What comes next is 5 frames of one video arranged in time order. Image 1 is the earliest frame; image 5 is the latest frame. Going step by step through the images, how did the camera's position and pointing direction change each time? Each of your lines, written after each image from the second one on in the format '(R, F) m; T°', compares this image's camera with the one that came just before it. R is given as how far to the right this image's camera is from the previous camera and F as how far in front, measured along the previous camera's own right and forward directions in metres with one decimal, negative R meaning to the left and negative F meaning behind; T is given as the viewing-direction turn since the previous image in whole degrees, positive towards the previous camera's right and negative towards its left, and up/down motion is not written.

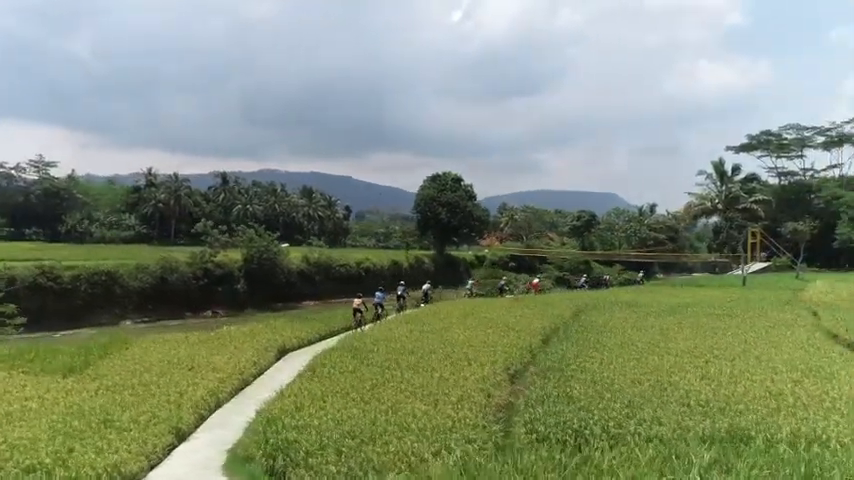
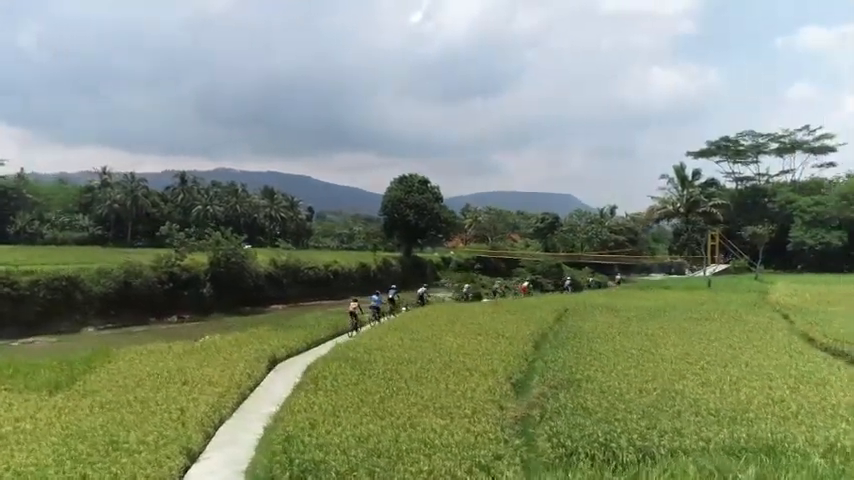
(-0.9, +0.1) m; +4°
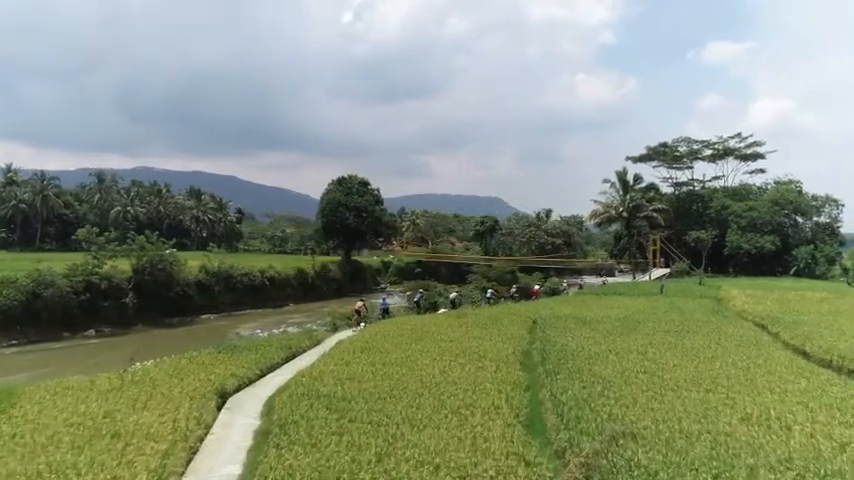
(-1.1, +2.2) m; +6°
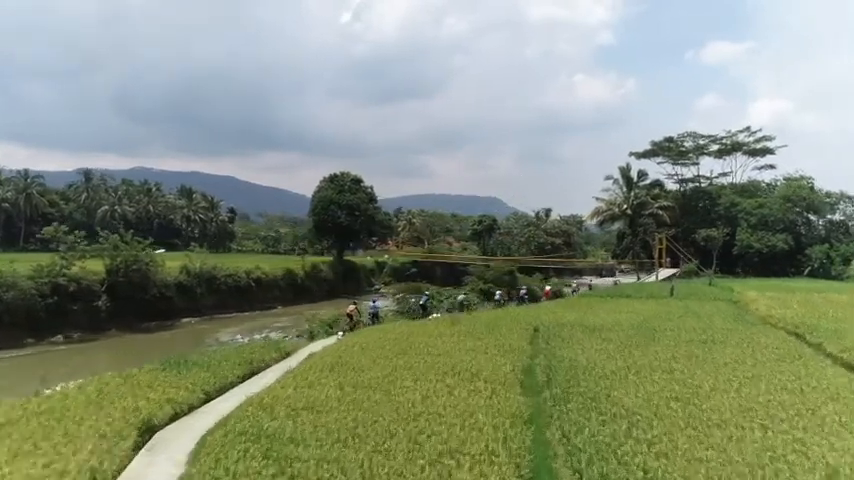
(+0.4, +2.8) m; 0°
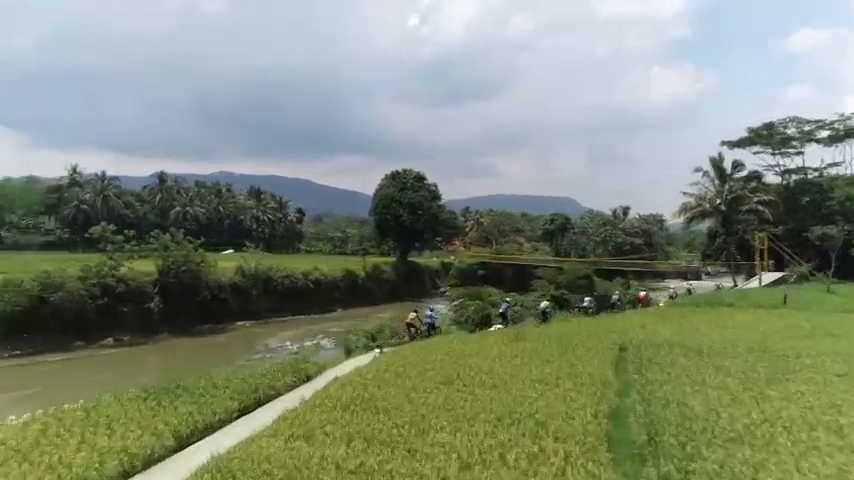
(+0.4, +3.8) m; -6°
